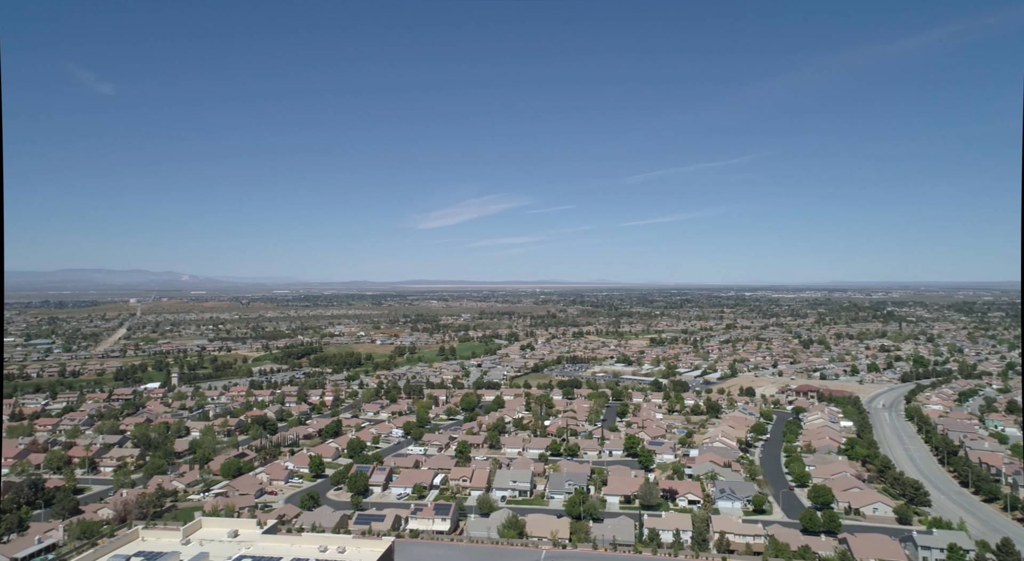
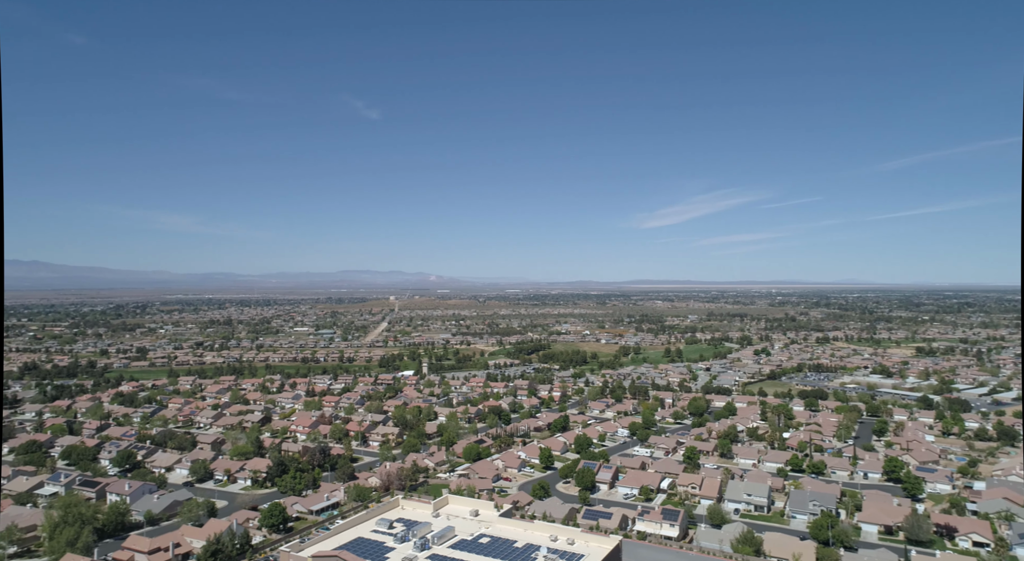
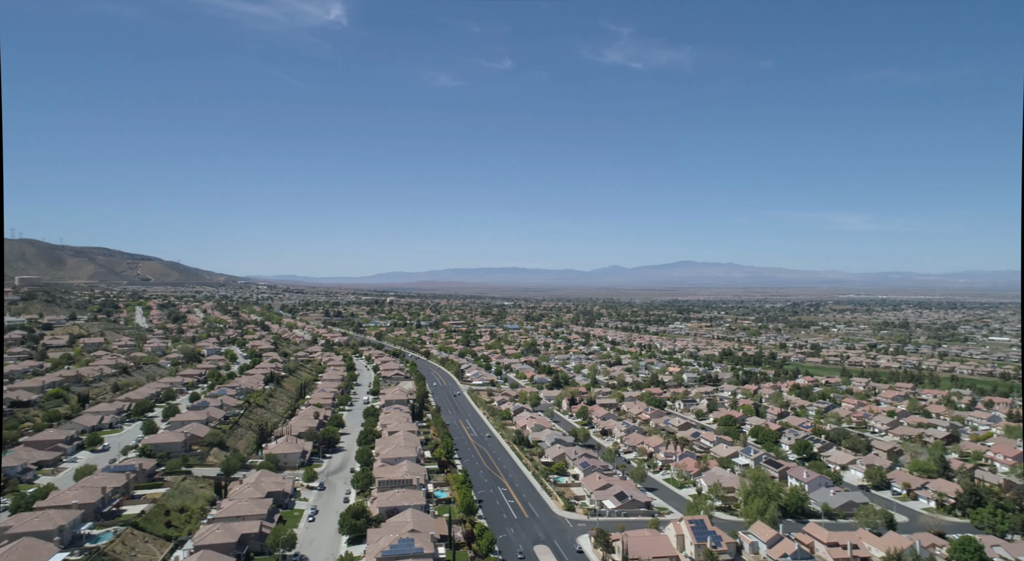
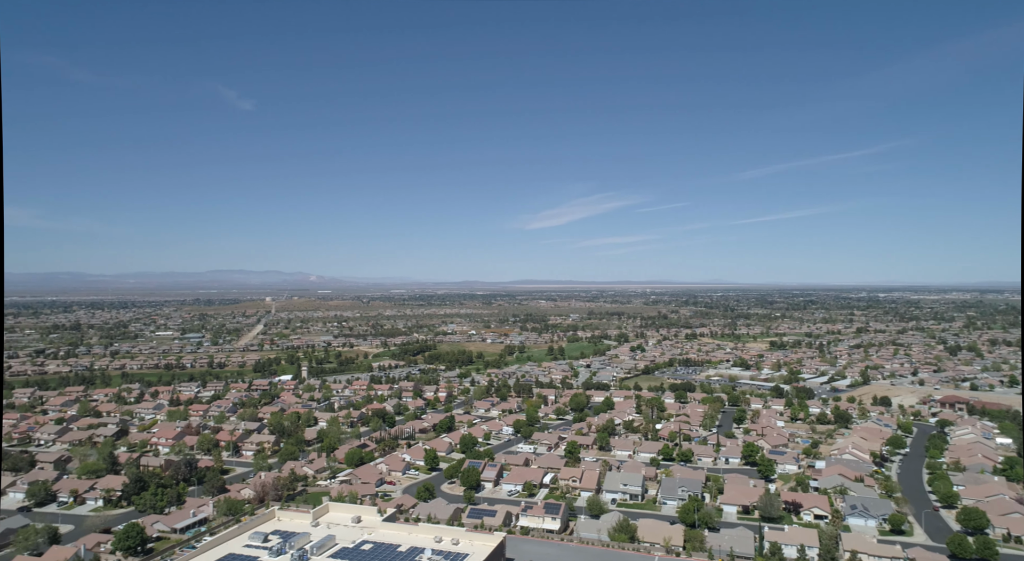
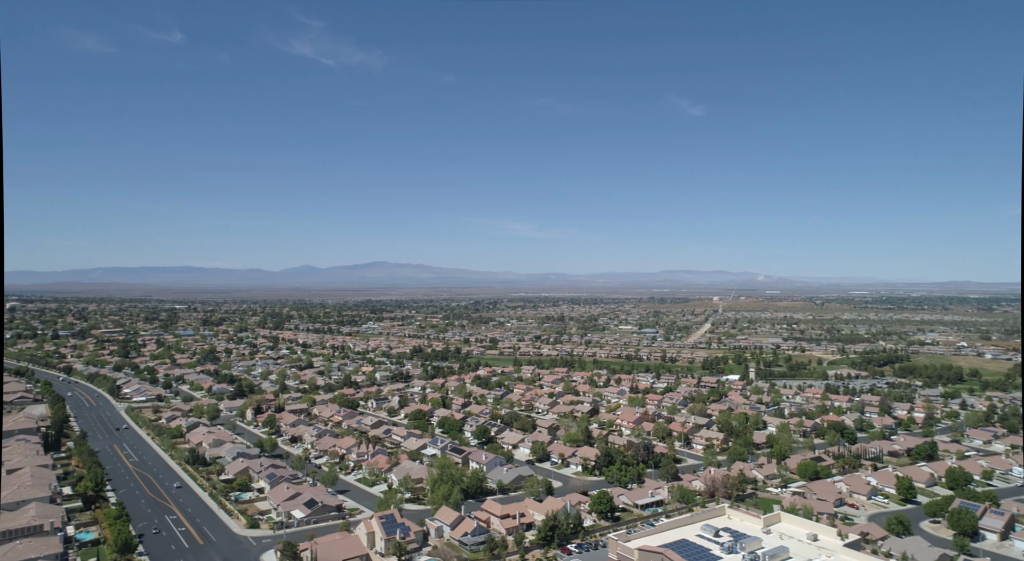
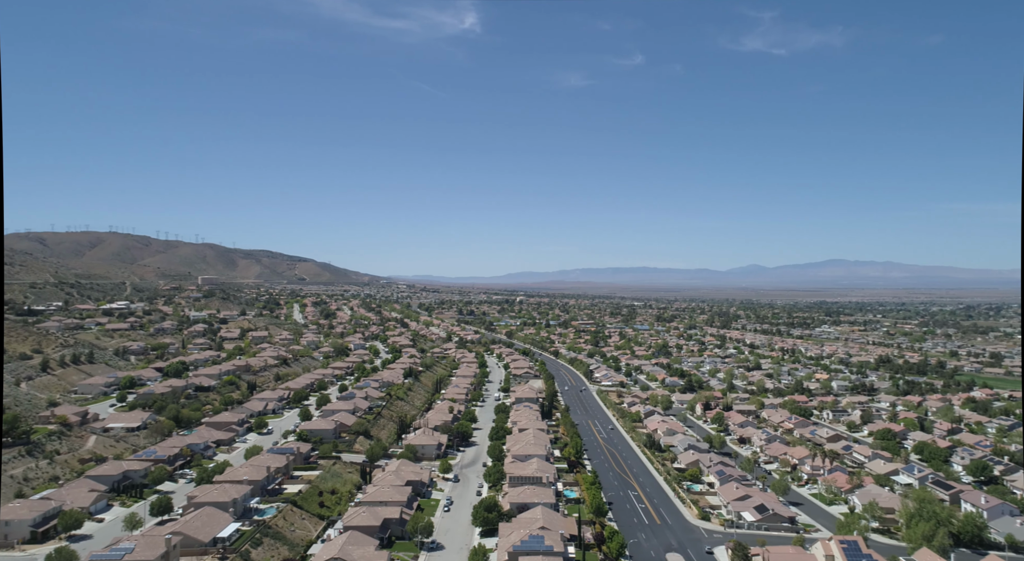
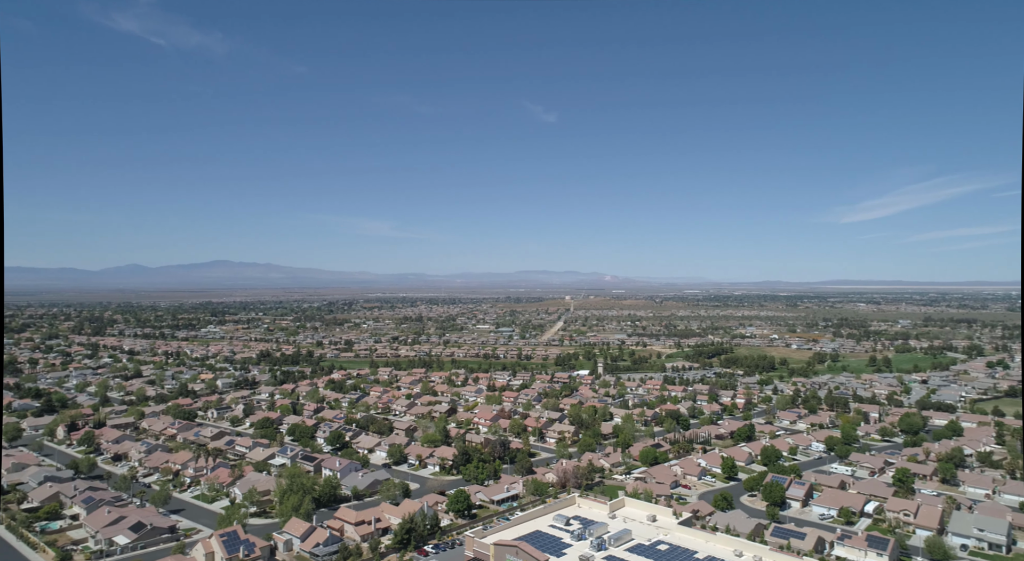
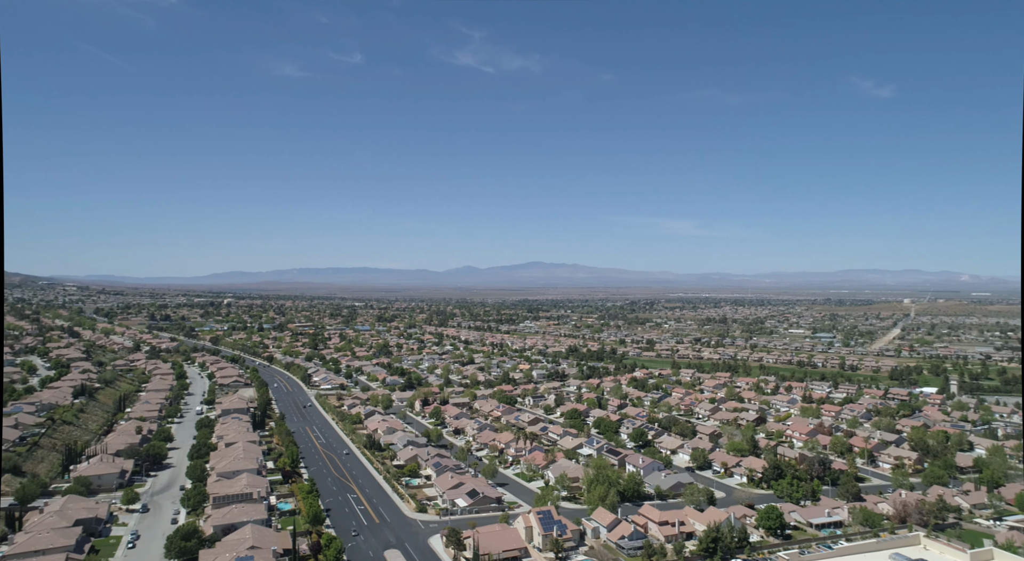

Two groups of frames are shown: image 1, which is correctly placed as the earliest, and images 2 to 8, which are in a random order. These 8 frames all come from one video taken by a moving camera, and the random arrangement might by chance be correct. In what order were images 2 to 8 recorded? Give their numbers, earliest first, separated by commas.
4, 2, 7, 5, 8, 3, 6
